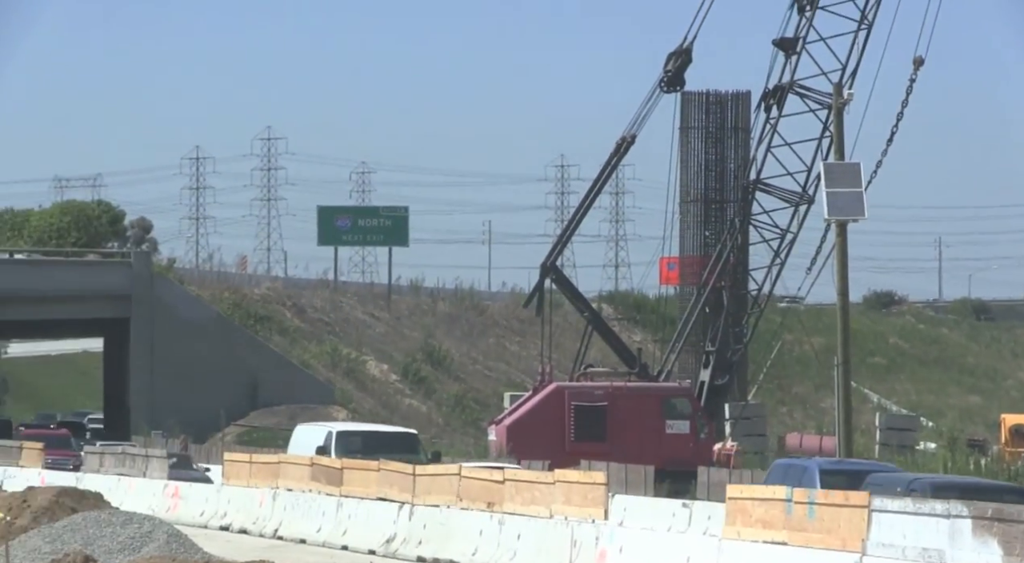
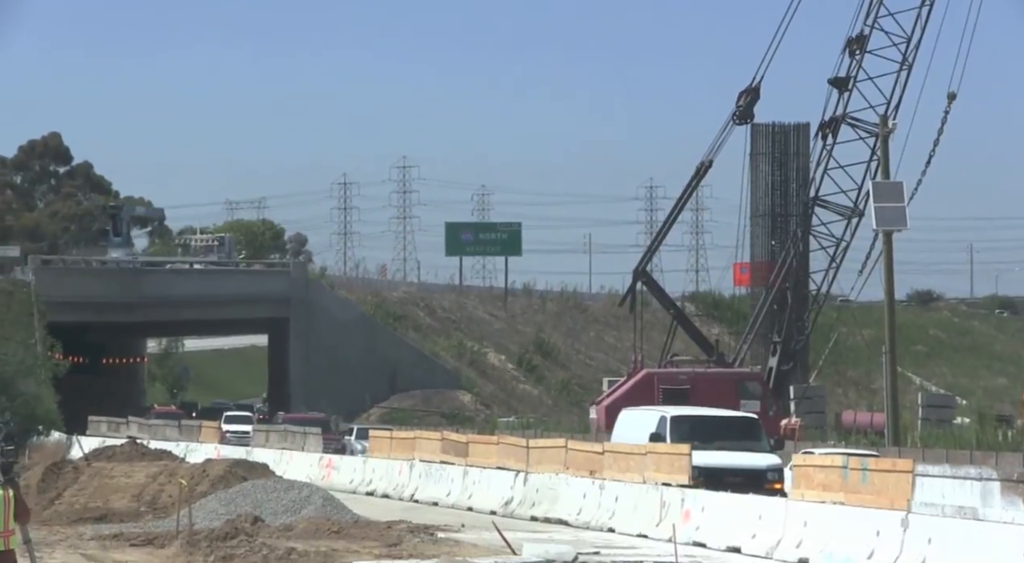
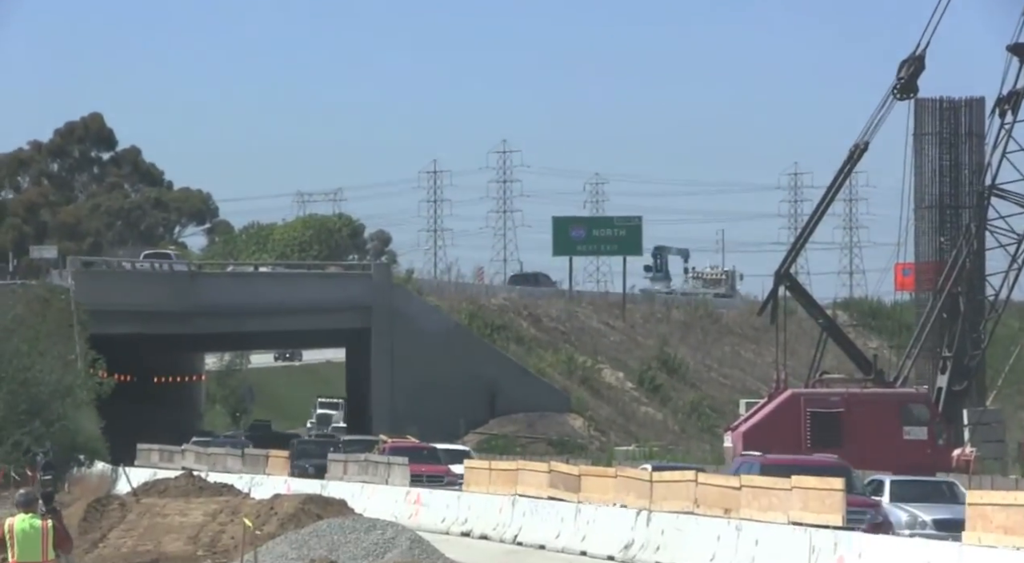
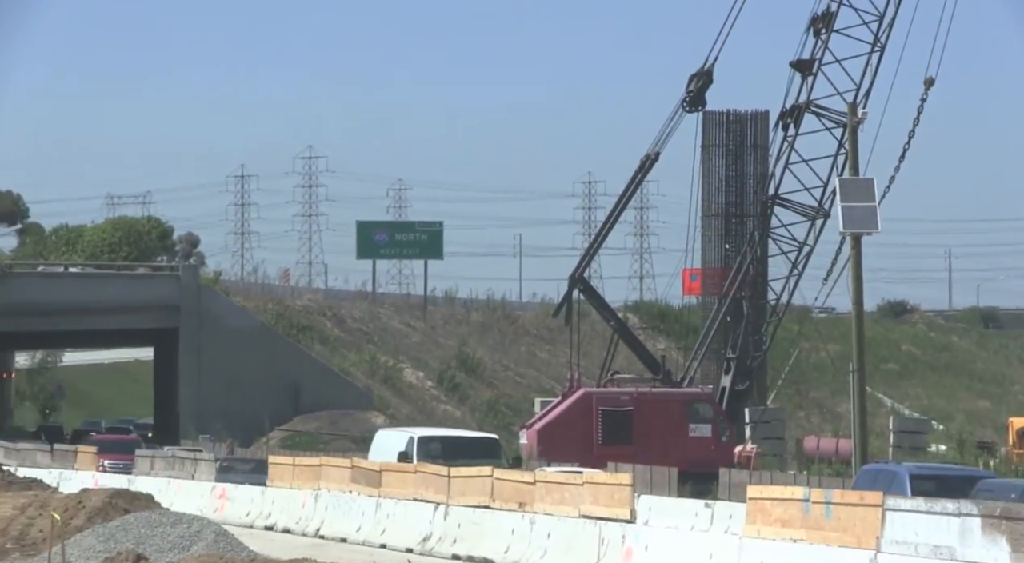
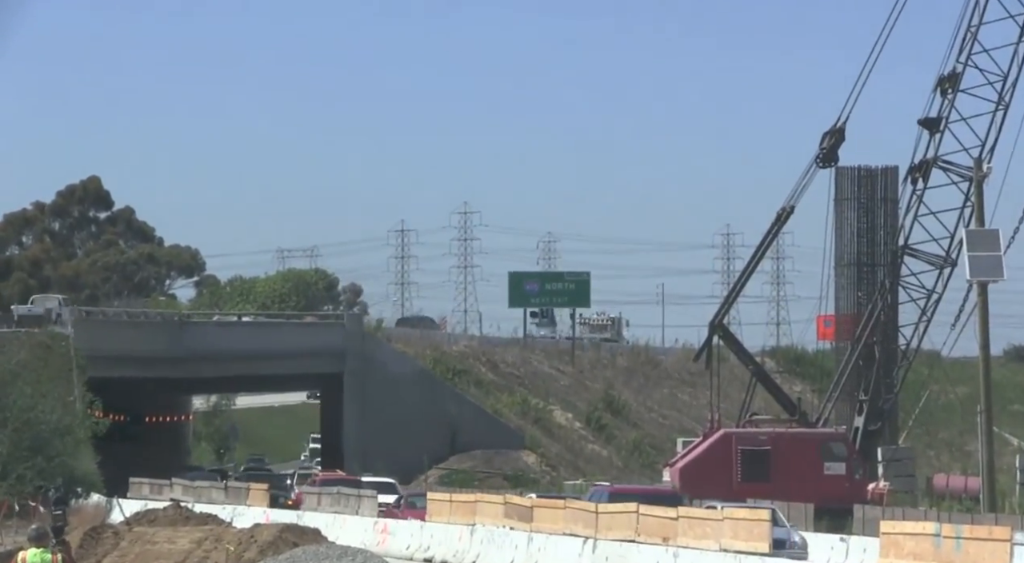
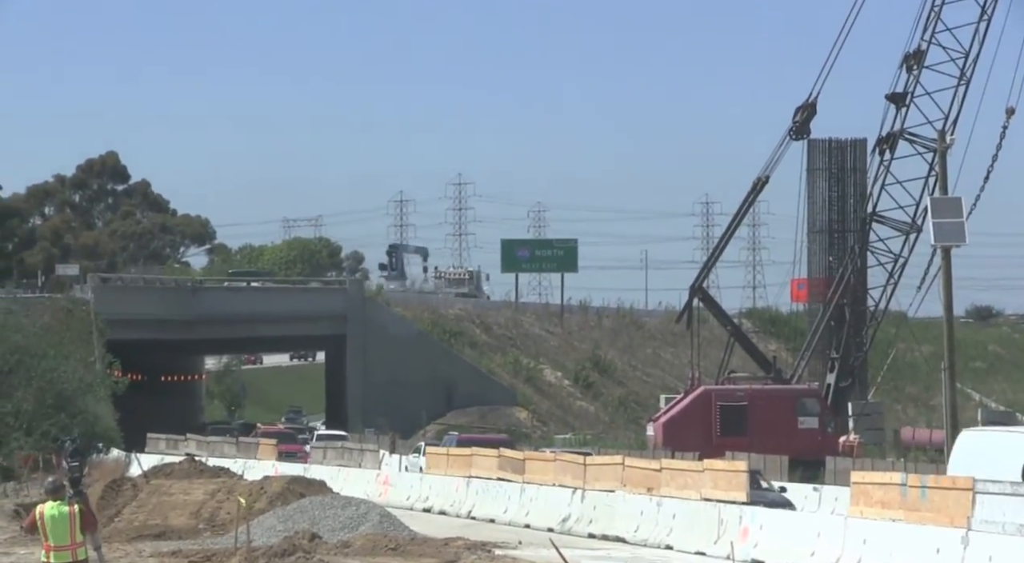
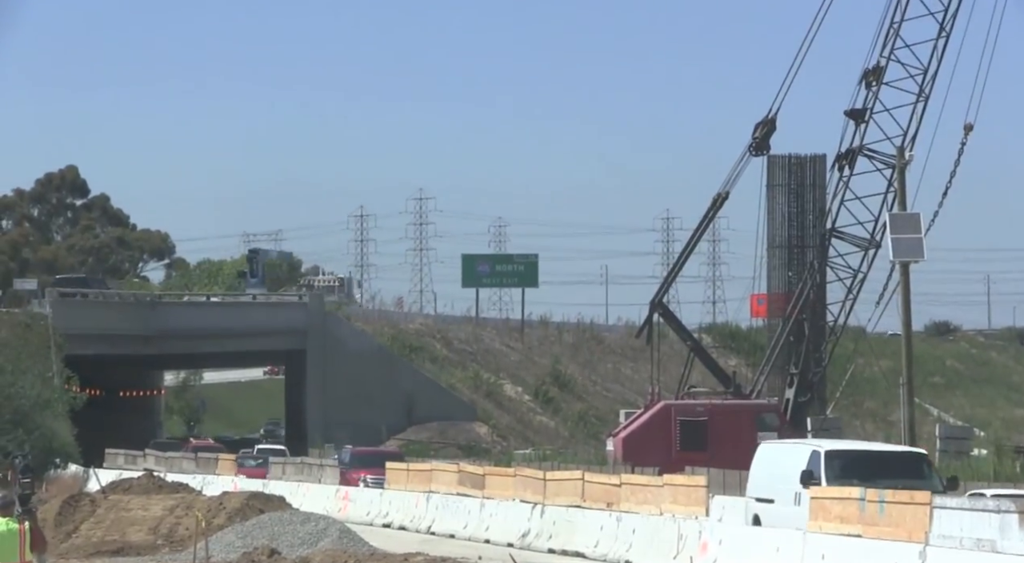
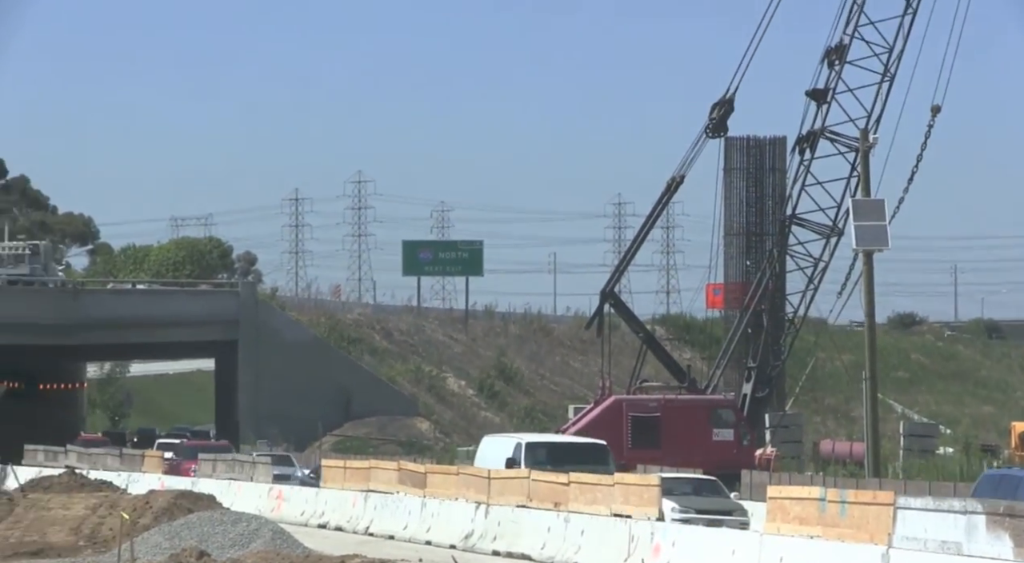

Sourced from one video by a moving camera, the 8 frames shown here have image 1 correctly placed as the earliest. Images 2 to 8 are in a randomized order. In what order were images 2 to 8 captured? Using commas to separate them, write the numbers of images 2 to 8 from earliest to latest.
4, 8, 2, 7, 6, 5, 3
